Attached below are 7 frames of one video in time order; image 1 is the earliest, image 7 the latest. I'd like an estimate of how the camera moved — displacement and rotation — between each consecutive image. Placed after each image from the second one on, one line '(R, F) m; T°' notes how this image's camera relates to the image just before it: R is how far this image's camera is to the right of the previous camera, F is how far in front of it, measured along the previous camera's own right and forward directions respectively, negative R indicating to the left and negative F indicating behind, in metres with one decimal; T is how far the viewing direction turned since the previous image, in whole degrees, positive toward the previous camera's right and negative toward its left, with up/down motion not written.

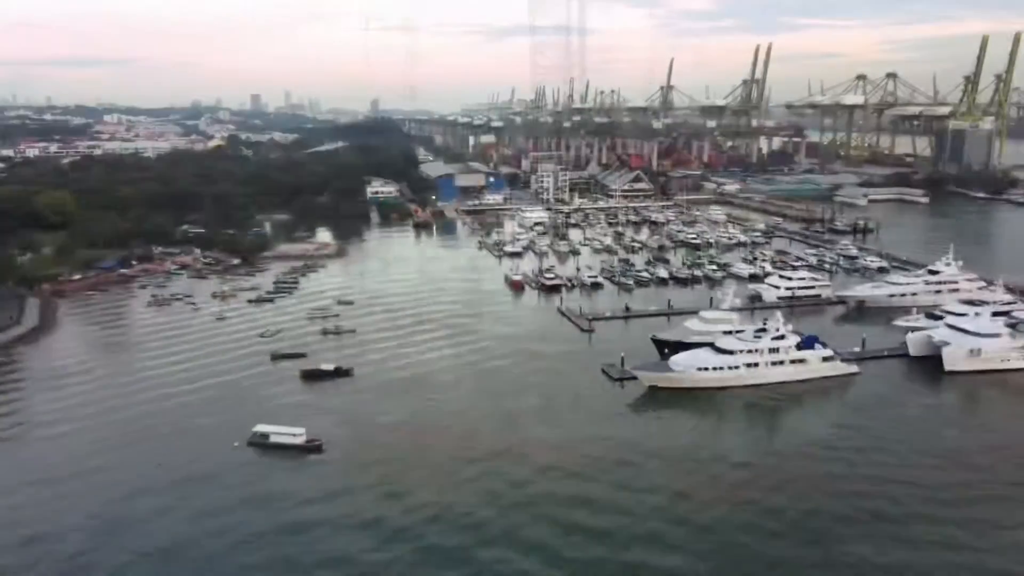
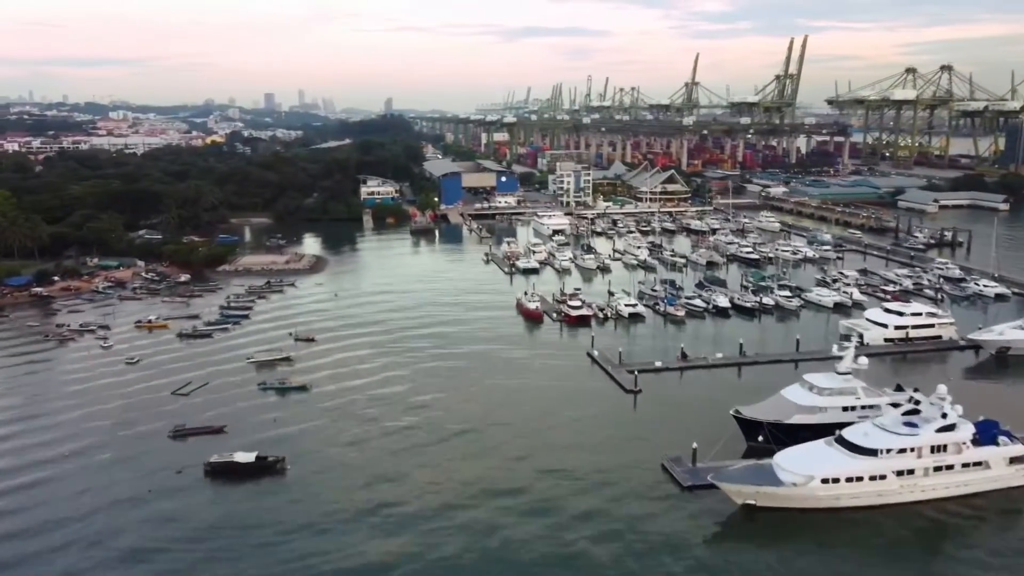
(0.0, +5.2) m; -1°
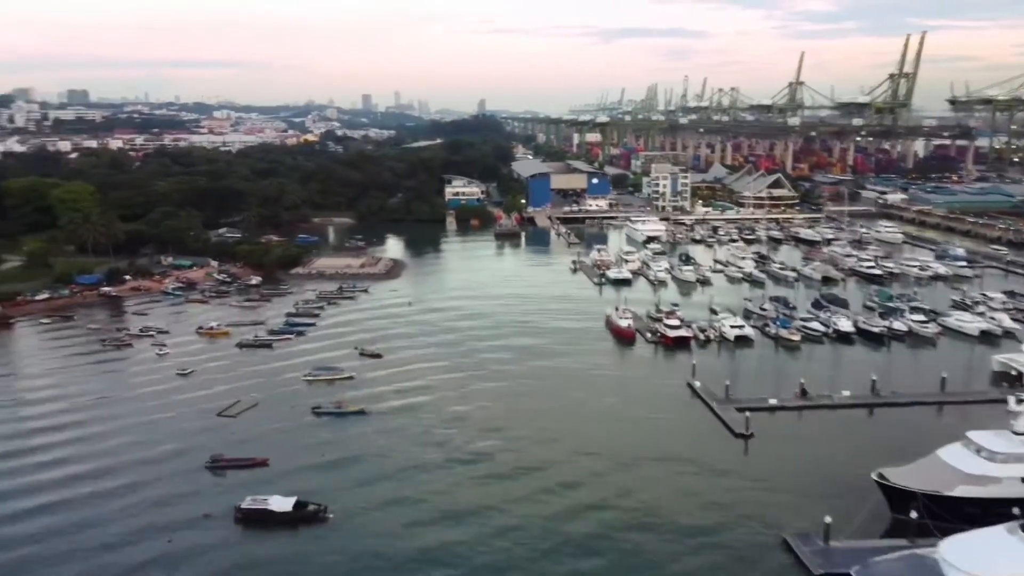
(0.0, +1.8) m; -6°
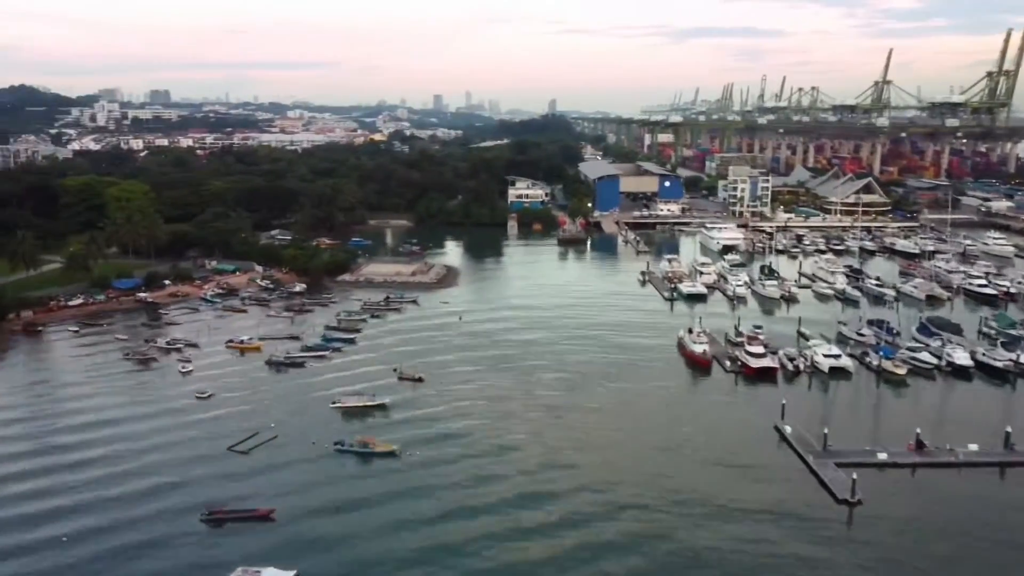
(+0.1, +1.7) m; -5°
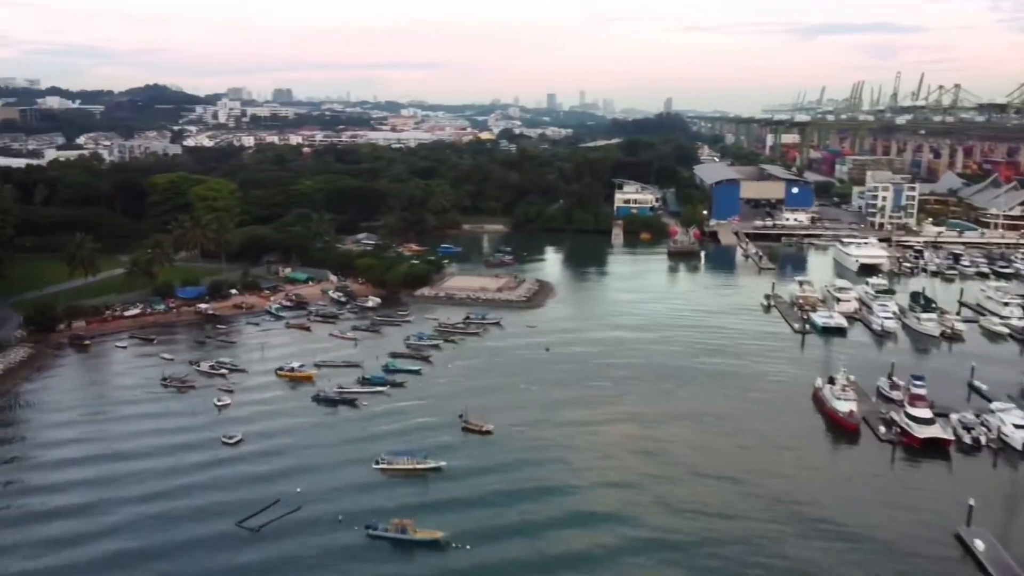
(+0.2, +2.5) m; -8°
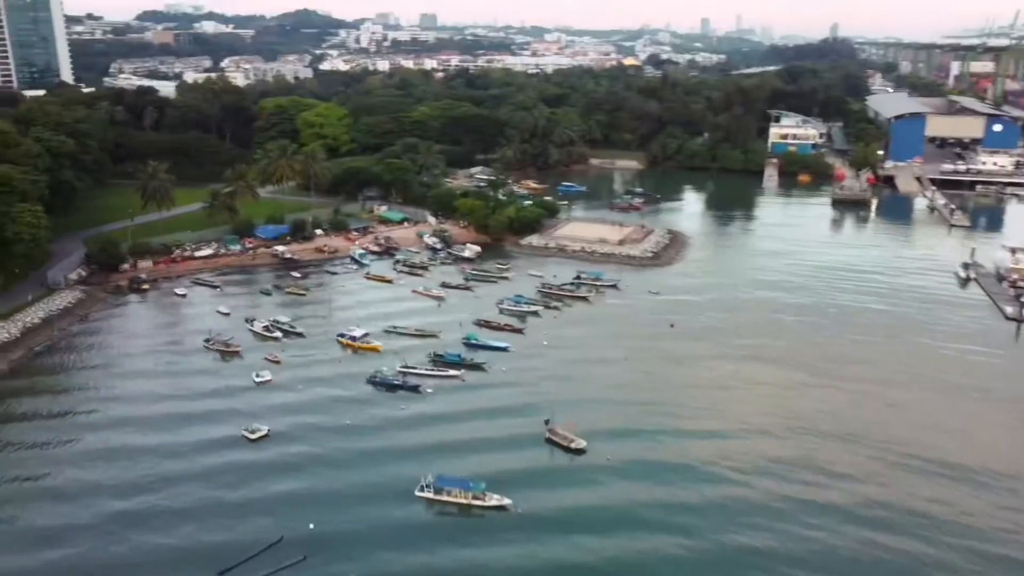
(+0.3, +2.8) m; -9°
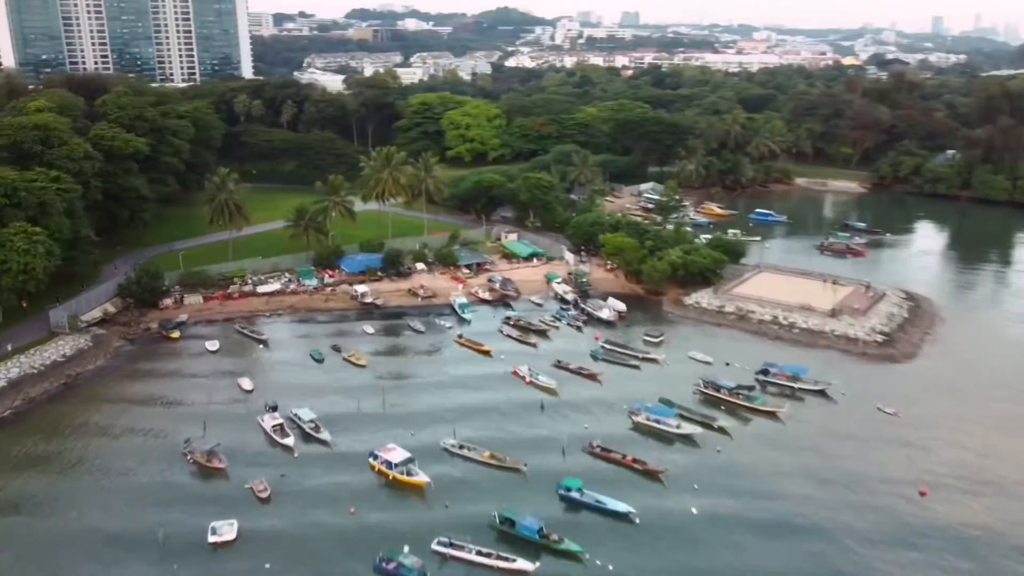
(+0.4, +4.1) m; -13°
